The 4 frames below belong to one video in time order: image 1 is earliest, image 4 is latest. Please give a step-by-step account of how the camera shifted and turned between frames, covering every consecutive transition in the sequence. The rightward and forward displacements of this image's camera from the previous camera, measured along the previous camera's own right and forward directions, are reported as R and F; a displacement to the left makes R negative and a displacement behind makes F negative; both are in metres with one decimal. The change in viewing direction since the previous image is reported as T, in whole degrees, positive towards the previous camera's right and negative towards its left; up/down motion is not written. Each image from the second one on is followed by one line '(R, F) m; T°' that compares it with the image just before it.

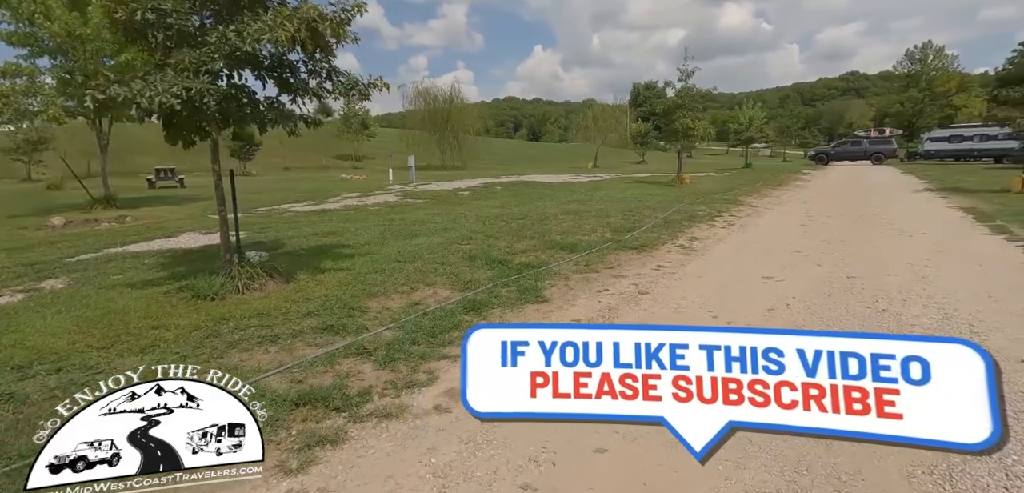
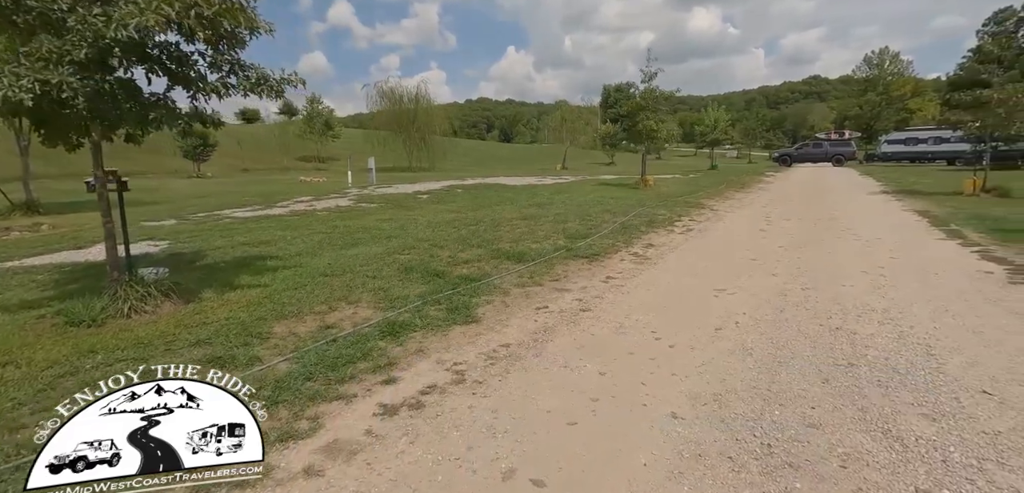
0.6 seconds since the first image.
(+0.4, +0.5) m; +3°
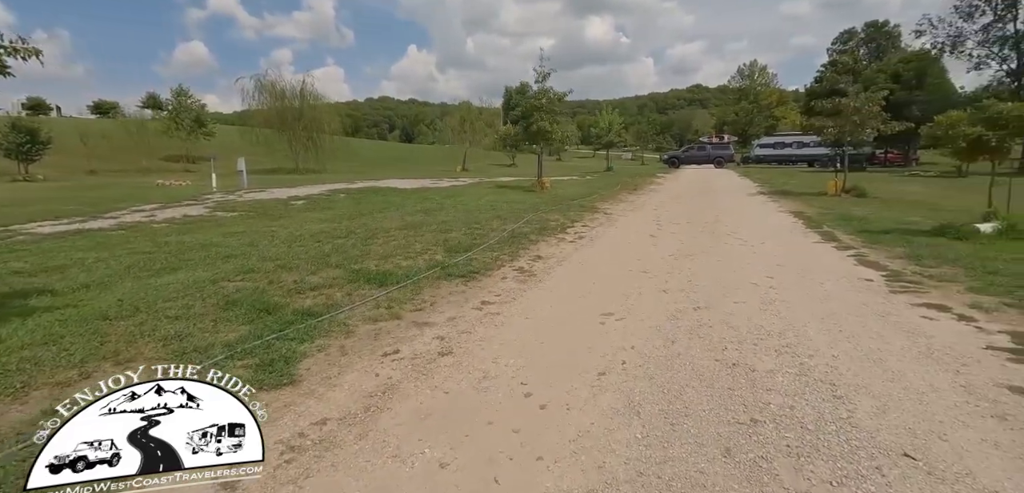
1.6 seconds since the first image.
(+0.5, +0.9) m; +11°
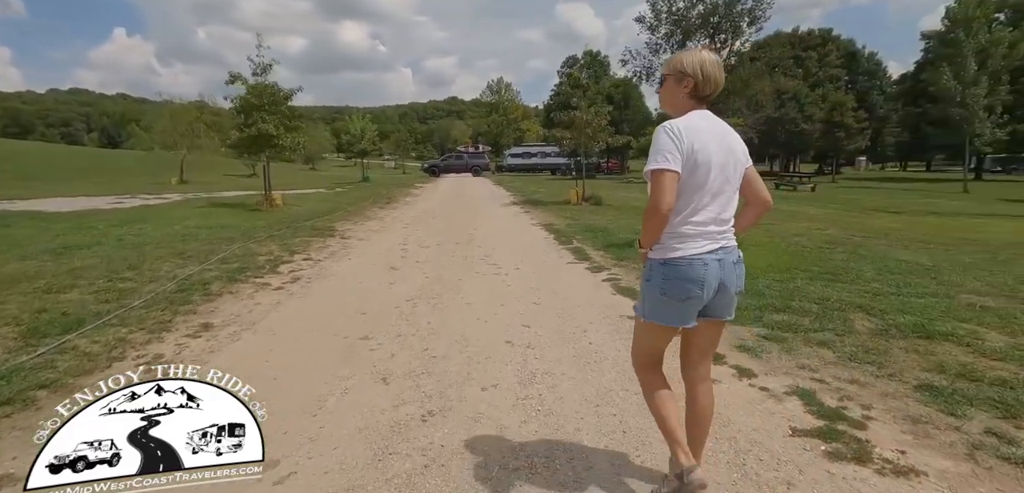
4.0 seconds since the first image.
(+0.9, +1.7) m; +26°
